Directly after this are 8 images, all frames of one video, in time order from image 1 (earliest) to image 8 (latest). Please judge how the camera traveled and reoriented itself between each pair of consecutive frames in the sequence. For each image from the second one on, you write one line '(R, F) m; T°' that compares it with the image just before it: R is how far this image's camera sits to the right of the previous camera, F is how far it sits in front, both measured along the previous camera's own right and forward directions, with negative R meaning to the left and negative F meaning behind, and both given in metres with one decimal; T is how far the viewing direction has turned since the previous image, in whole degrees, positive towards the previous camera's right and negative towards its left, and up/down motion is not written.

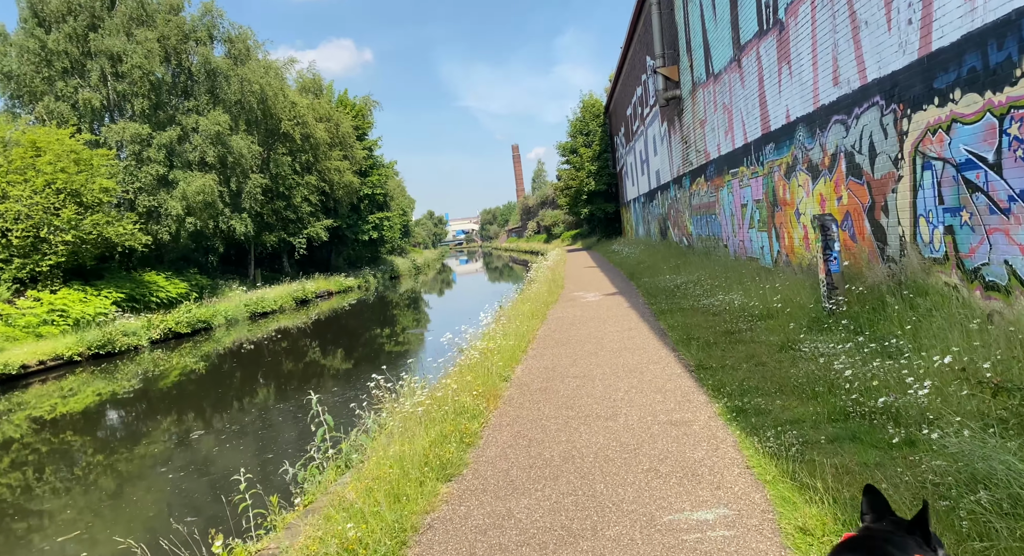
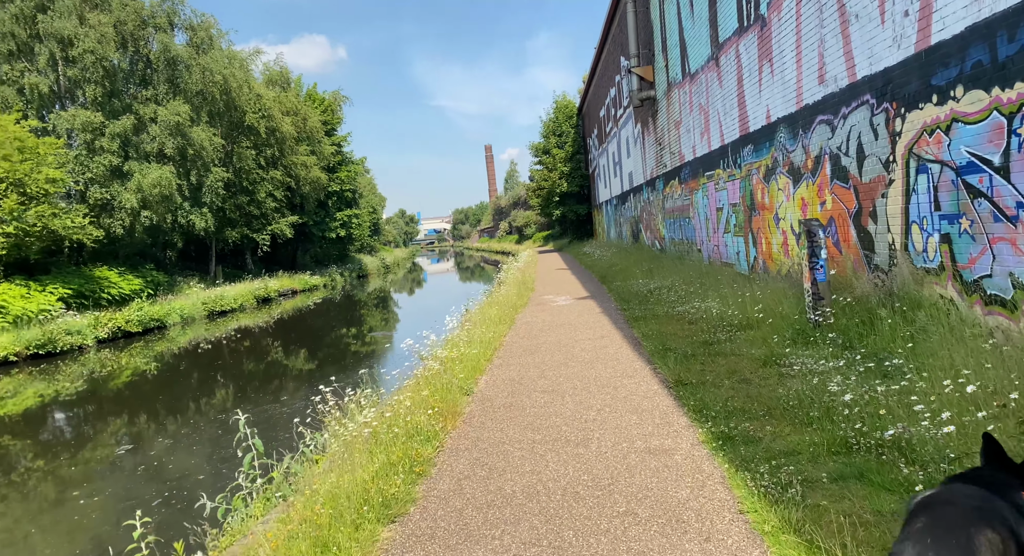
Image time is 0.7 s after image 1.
(+0.1, +0.6) m; +2°
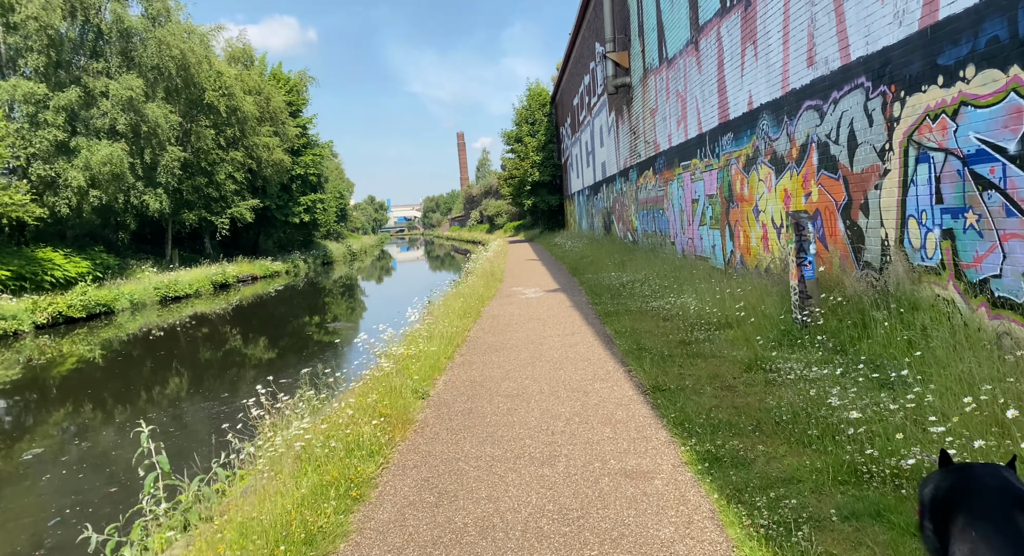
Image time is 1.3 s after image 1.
(+0.1, +0.7) m; +3°
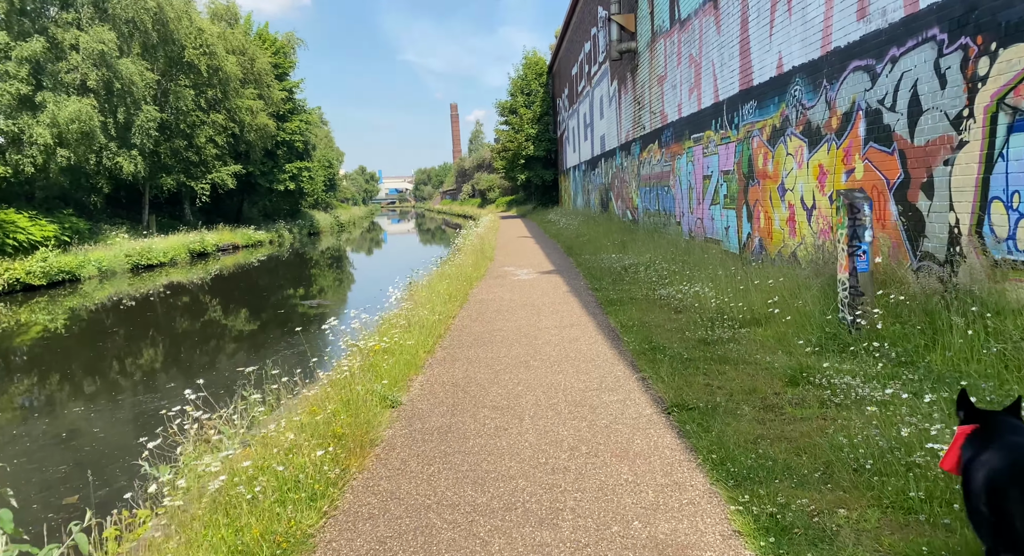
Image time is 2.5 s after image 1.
(0.0, +1.2) m; +1°
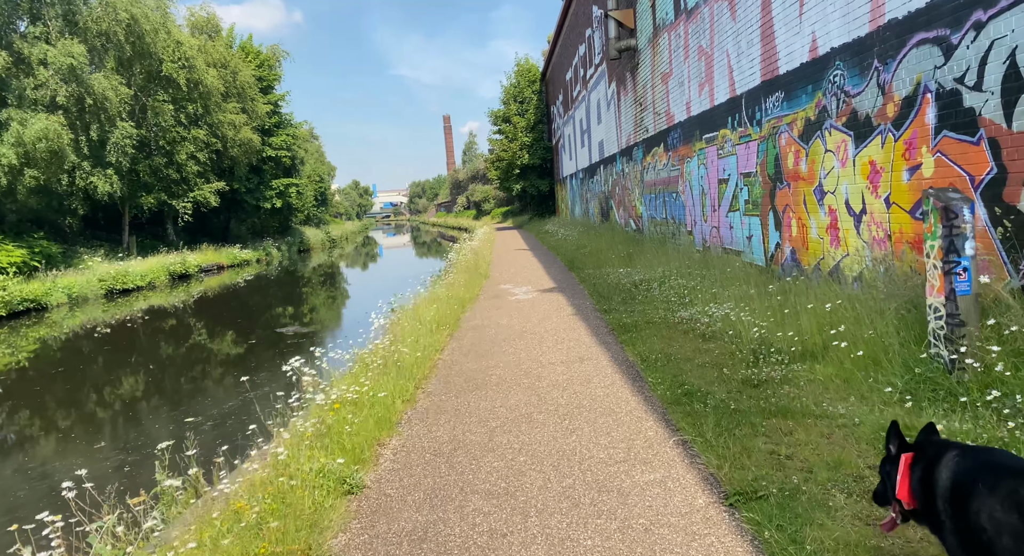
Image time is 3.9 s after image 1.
(0.0, +1.3) m; 0°
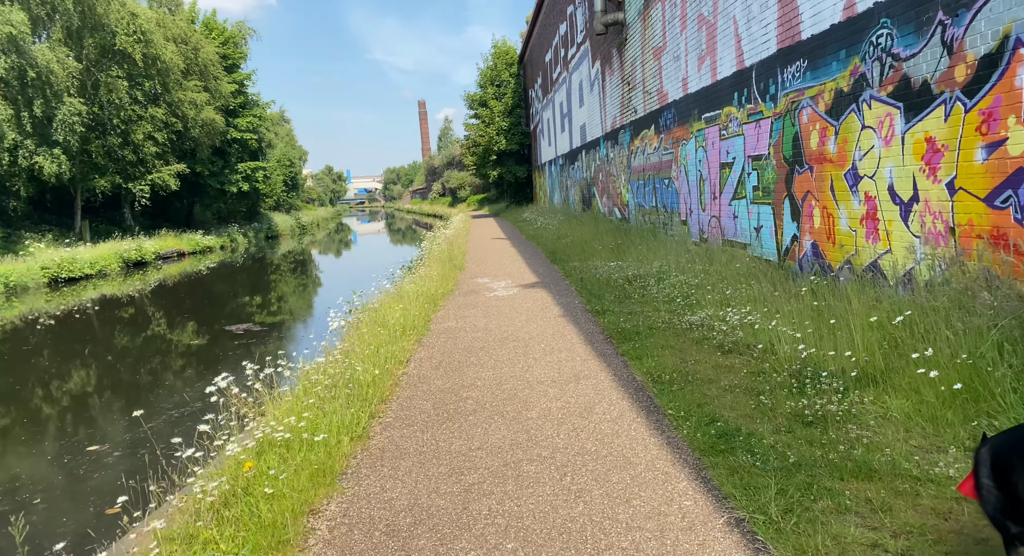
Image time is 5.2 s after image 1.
(0.0, +1.3) m; +2°
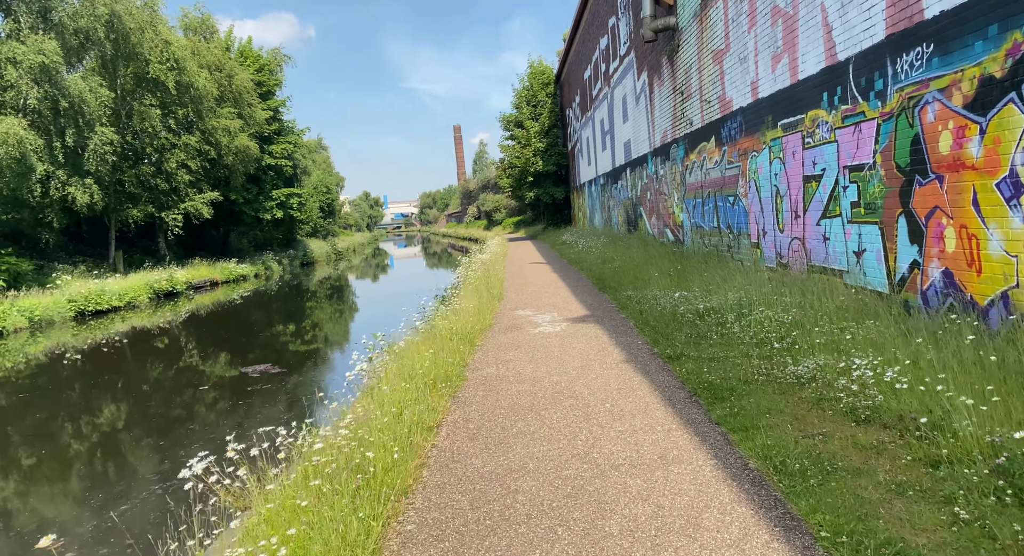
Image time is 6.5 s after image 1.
(-0.2, +1.3) m; -3°
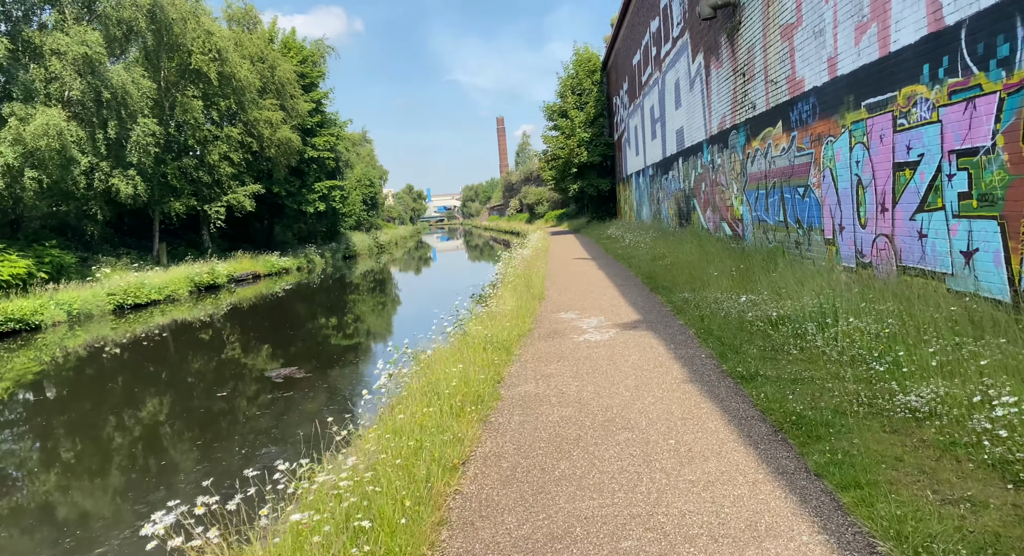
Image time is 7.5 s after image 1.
(0.0, +0.9) m; -4°
